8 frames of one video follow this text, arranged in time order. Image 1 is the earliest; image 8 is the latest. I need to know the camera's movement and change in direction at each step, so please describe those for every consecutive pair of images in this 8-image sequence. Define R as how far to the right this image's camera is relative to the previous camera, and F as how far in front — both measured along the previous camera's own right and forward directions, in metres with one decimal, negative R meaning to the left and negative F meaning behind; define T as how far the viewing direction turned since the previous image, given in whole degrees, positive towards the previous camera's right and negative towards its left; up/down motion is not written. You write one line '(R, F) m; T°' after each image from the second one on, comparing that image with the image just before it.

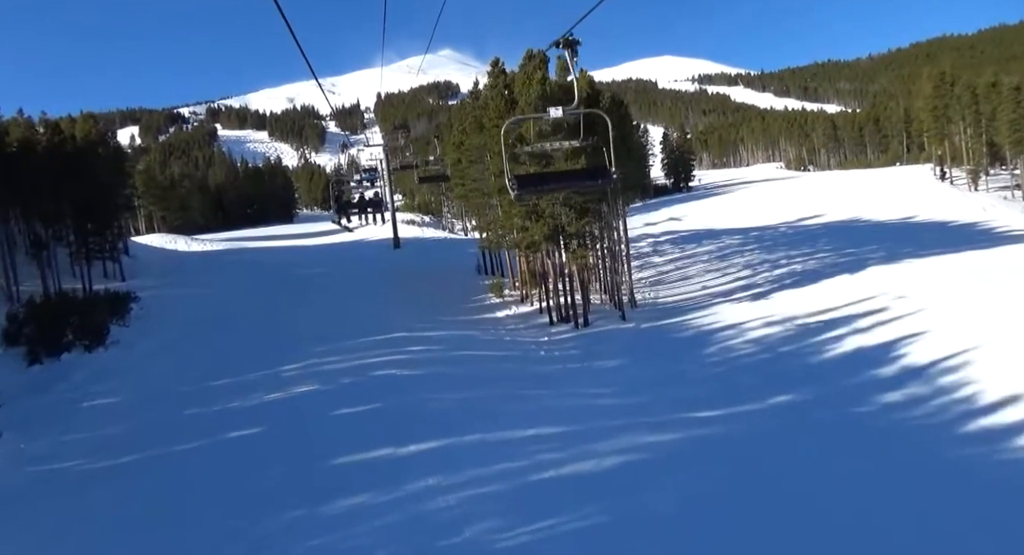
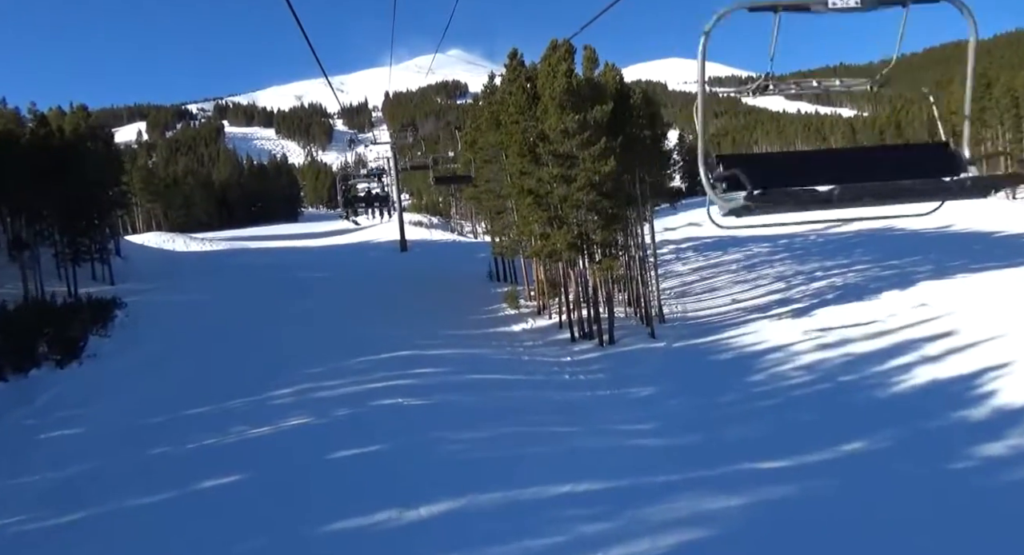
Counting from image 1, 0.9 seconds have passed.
(-0.3, +2.5) m; 0°
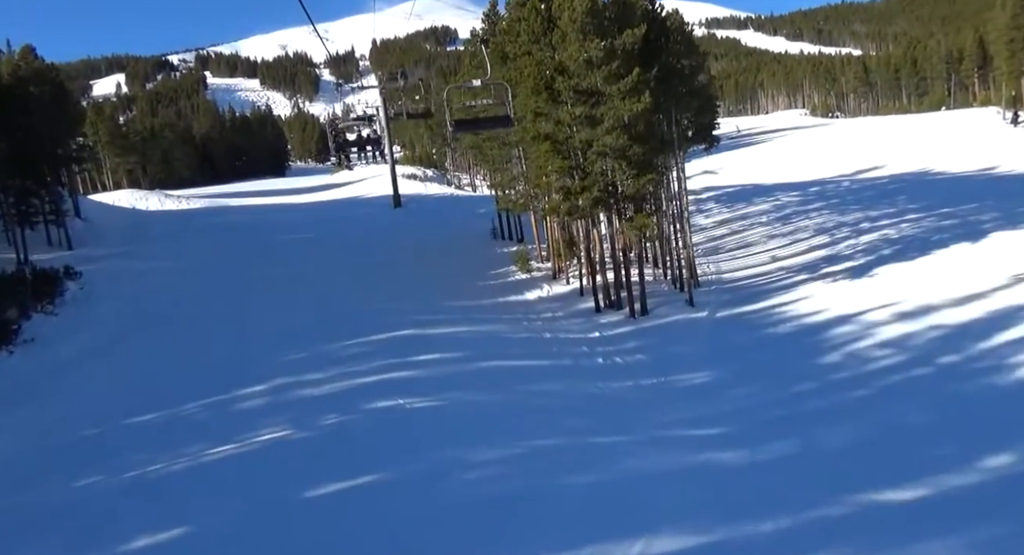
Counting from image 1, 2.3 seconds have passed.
(-0.5, +3.7) m; 0°
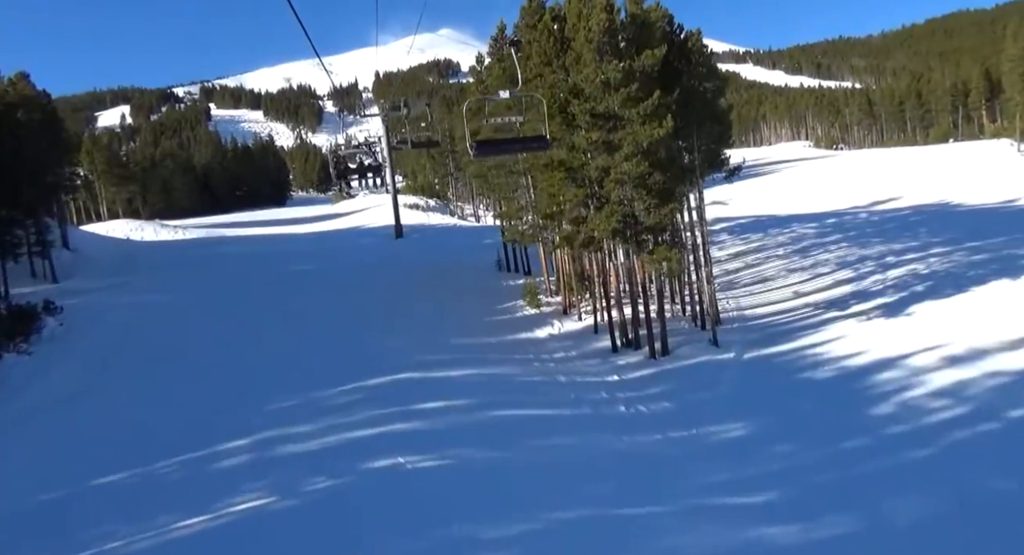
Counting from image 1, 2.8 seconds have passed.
(-0.2, +1.5) m; 0°
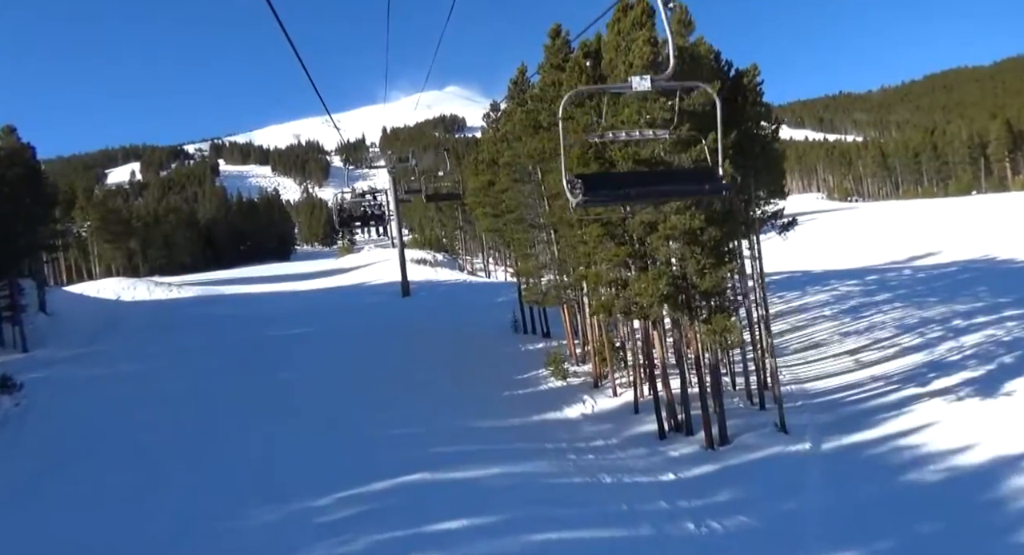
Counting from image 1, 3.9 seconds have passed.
(-0.4, +3.0) m; 0°
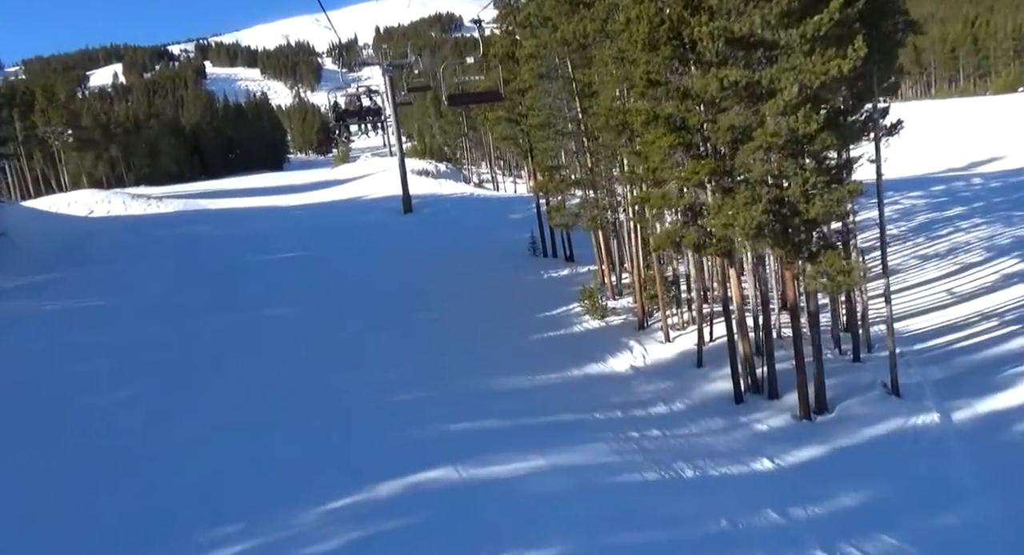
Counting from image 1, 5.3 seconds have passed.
(-0.6, +3.9) m; 0°
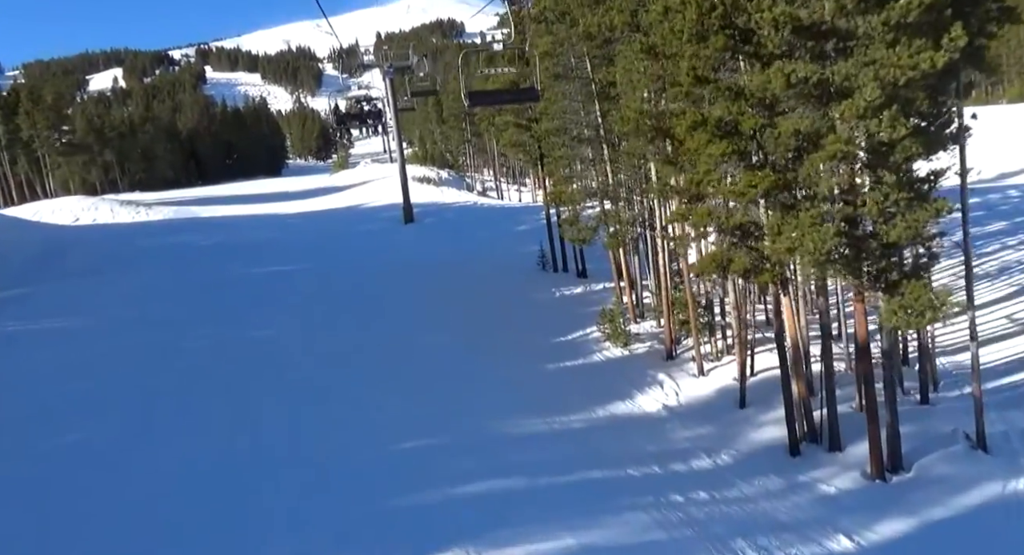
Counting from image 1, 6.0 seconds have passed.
(-0.2, +2.0) m; 0°
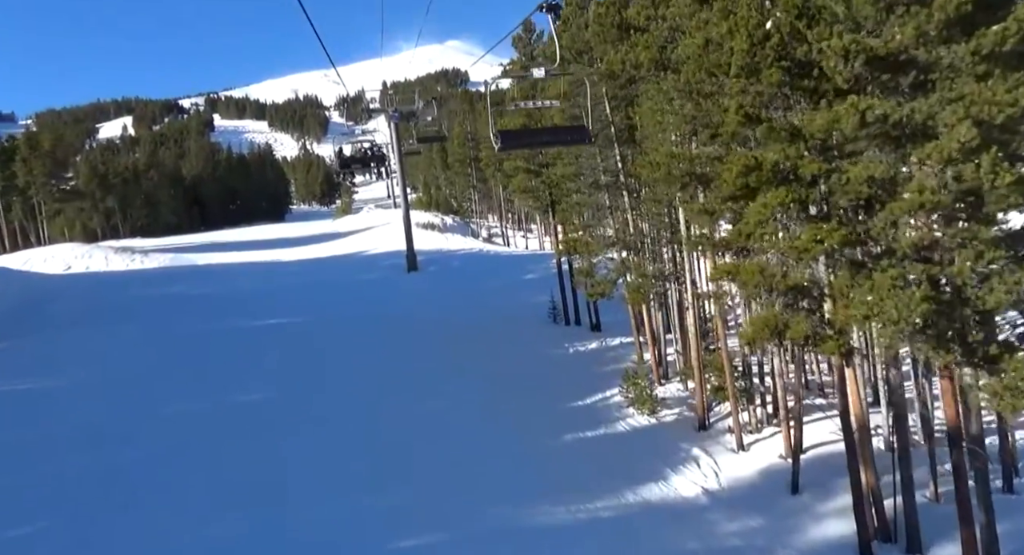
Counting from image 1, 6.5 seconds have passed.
(-0.2, +1.6) m; 0°
